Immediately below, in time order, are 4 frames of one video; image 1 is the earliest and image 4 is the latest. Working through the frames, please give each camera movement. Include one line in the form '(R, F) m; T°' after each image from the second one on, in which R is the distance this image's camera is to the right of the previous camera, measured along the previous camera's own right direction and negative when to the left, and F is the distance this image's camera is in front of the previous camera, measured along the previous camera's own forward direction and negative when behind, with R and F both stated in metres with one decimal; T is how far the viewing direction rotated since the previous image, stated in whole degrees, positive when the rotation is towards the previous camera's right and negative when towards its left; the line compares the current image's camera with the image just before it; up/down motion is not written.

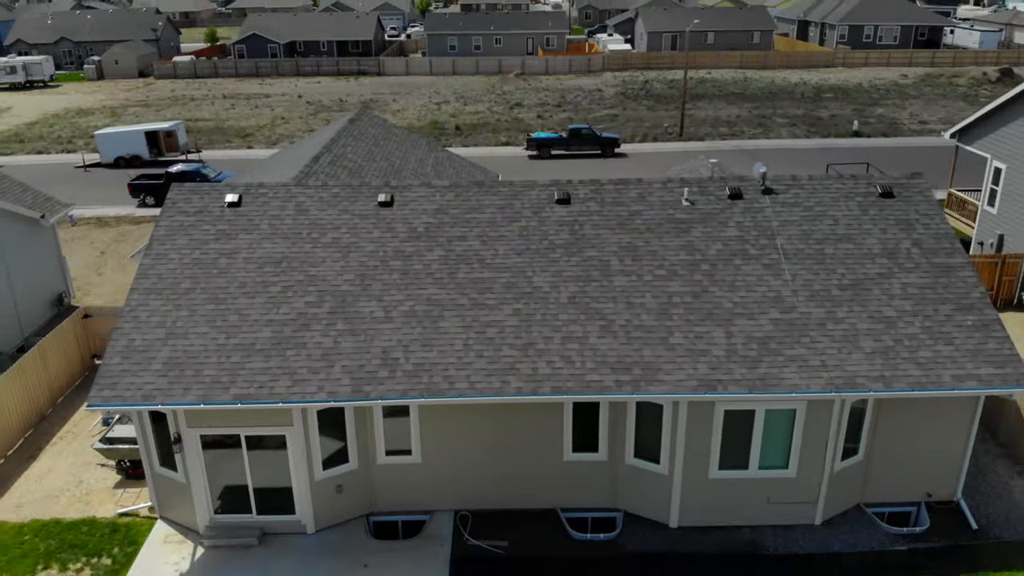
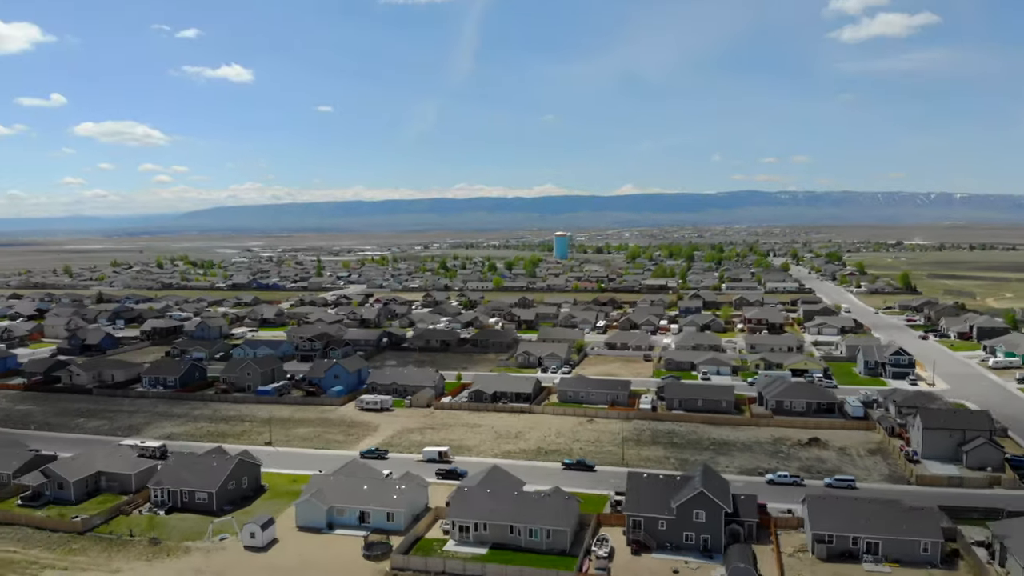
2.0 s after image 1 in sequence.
(+5.7, -19.3) m; -15°
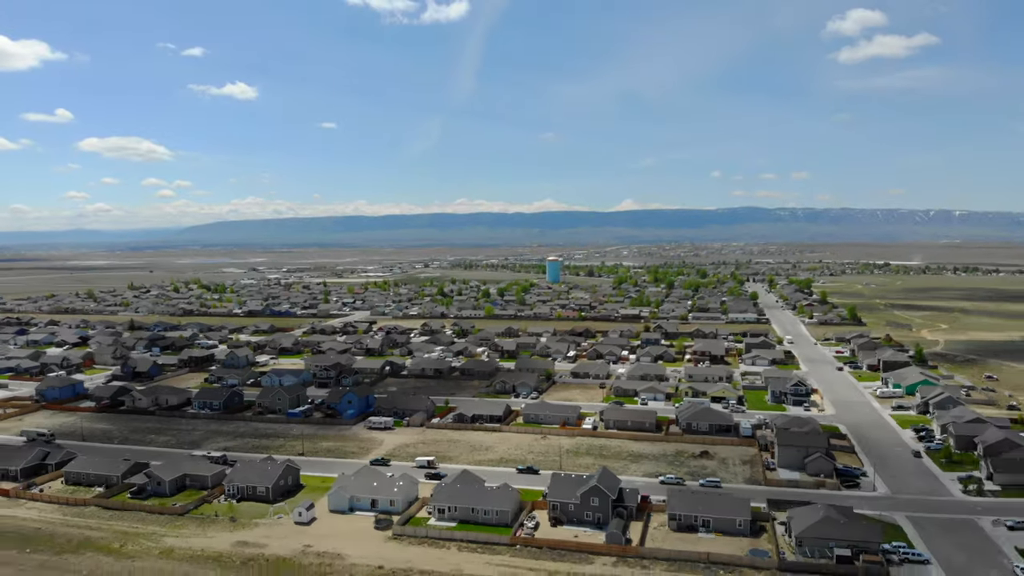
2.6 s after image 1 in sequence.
(+1.6, -11.7) m; 0°
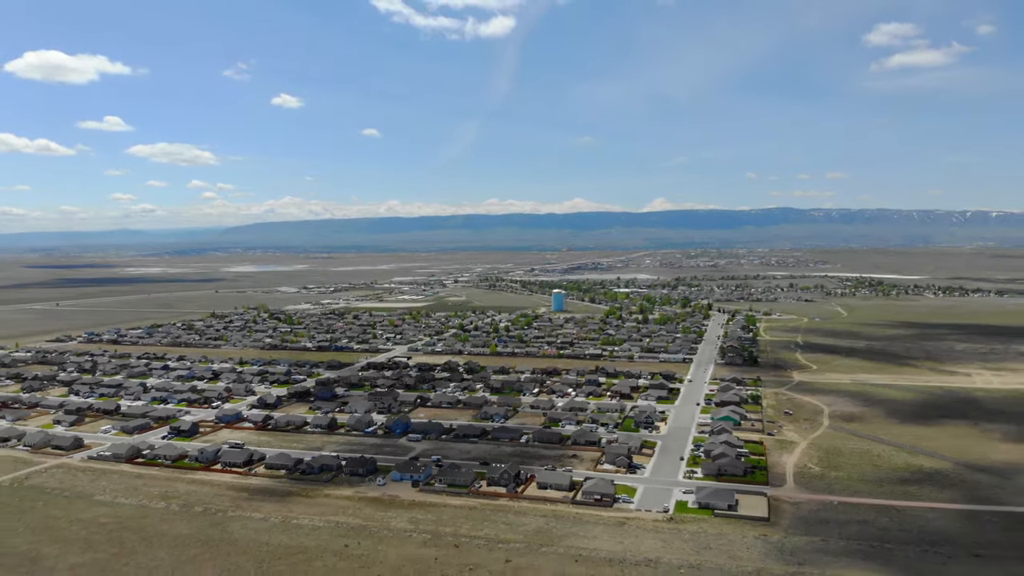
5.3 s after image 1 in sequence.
(+7.2, -44.9) m; -2°
